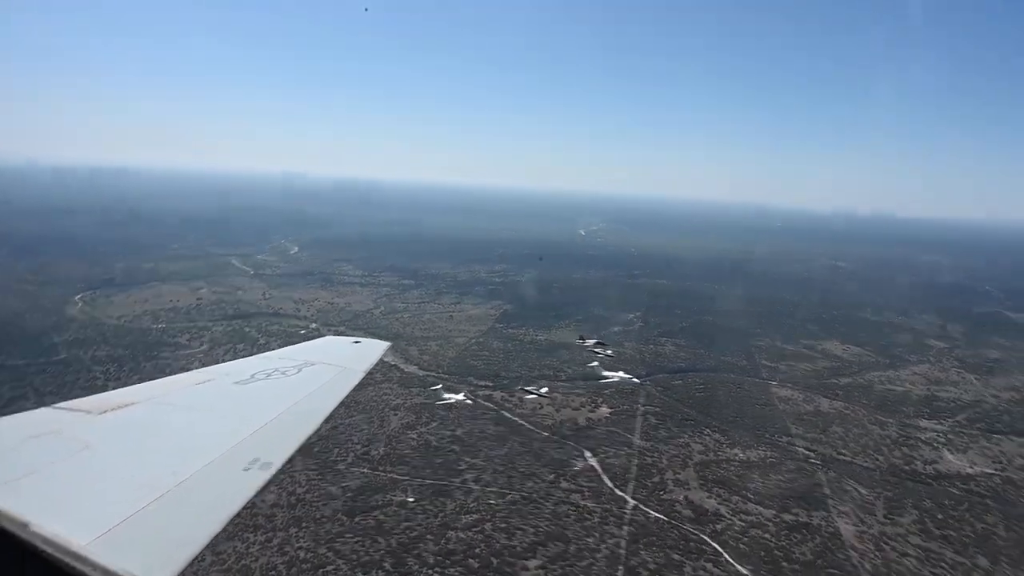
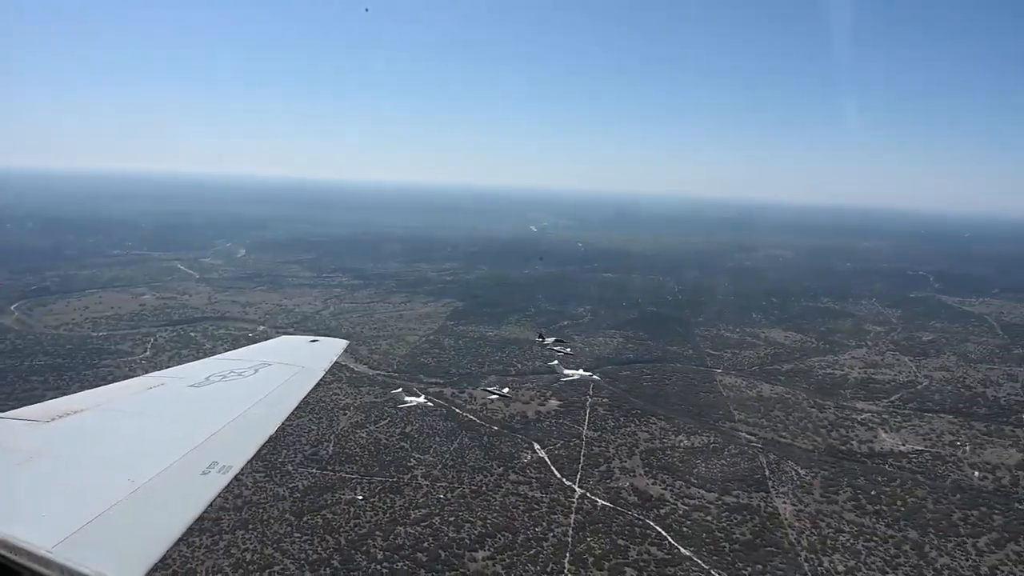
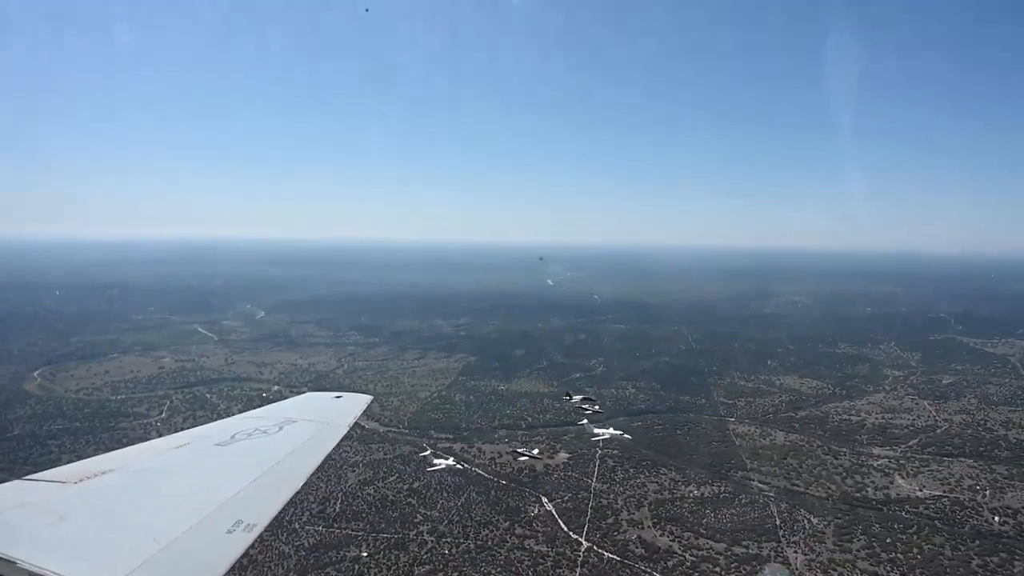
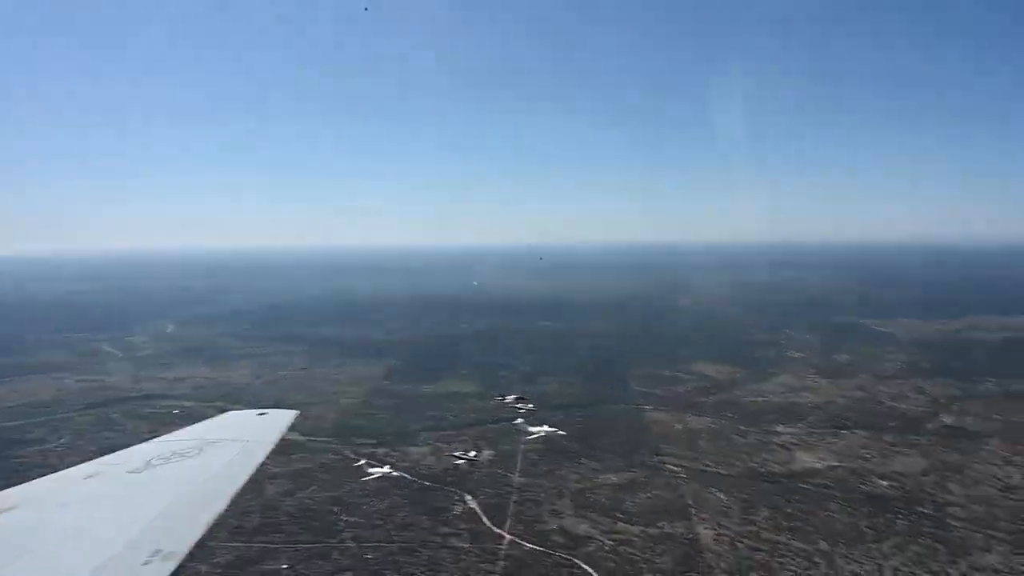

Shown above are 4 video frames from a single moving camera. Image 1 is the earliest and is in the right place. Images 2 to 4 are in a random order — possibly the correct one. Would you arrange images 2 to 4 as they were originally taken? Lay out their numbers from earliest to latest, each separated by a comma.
2, 3, 4
